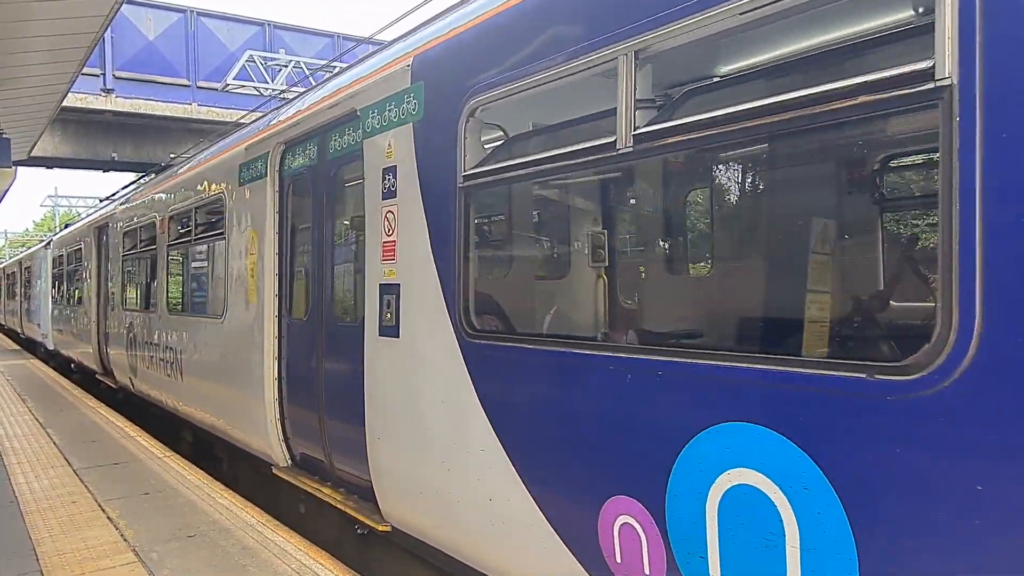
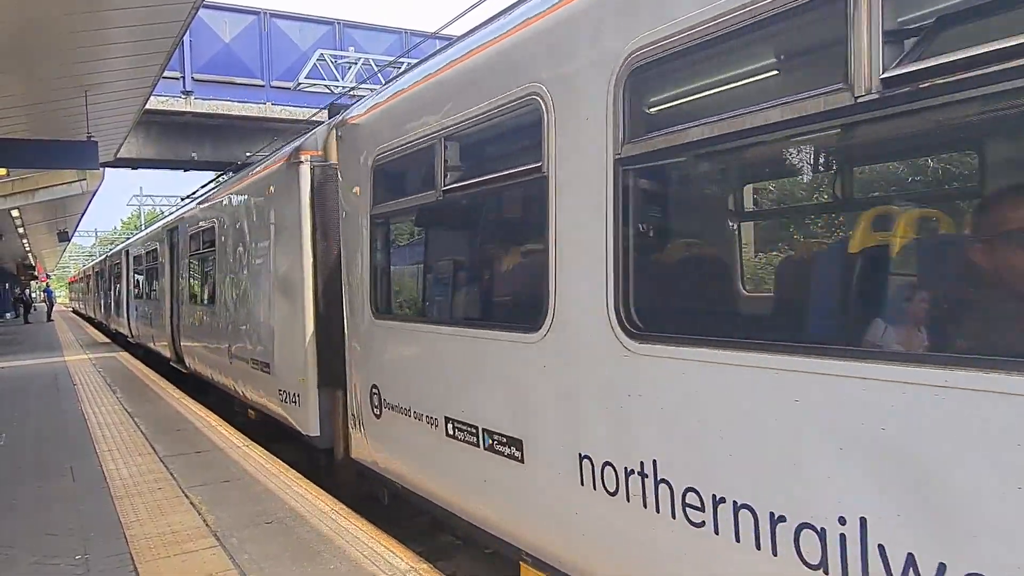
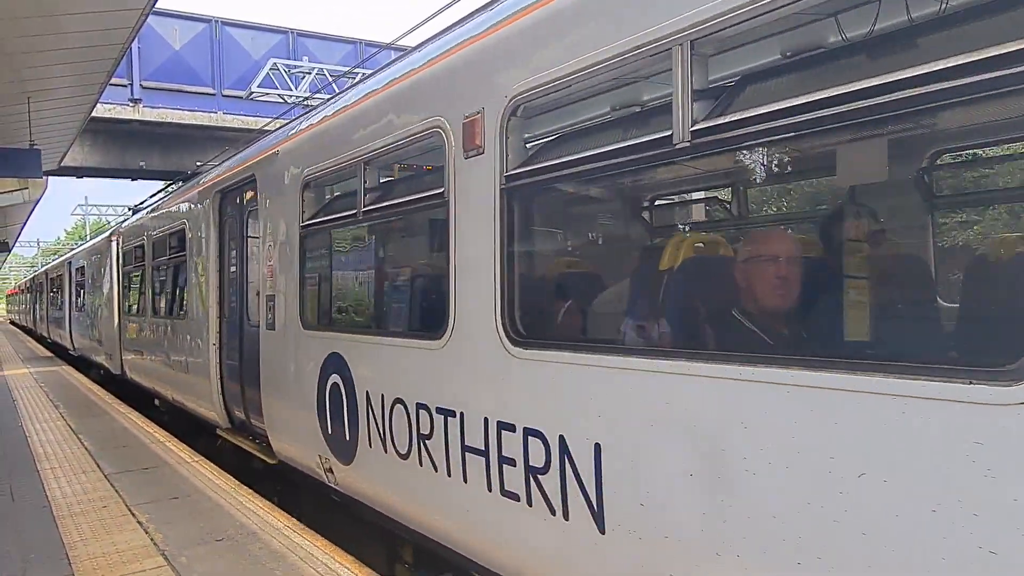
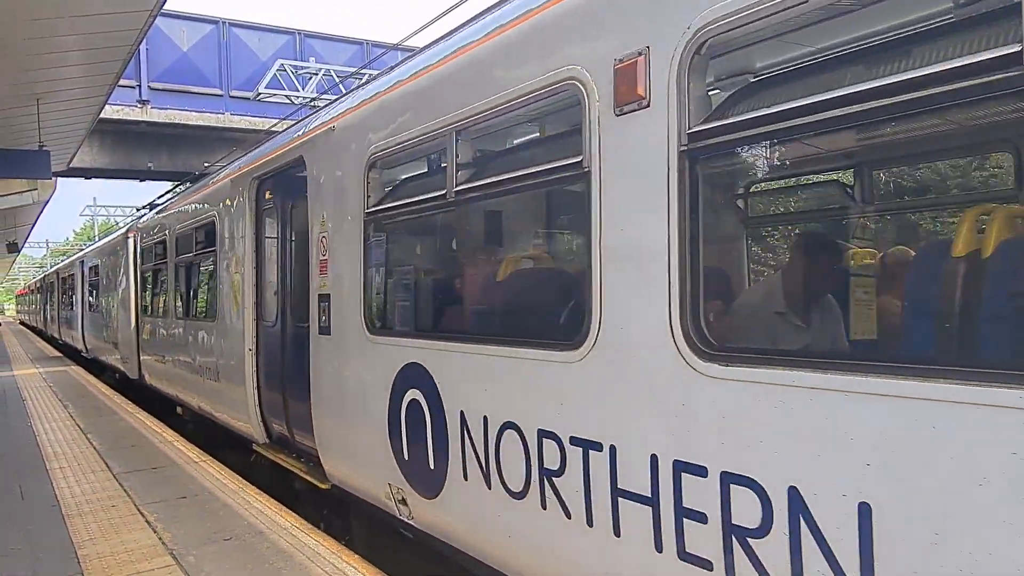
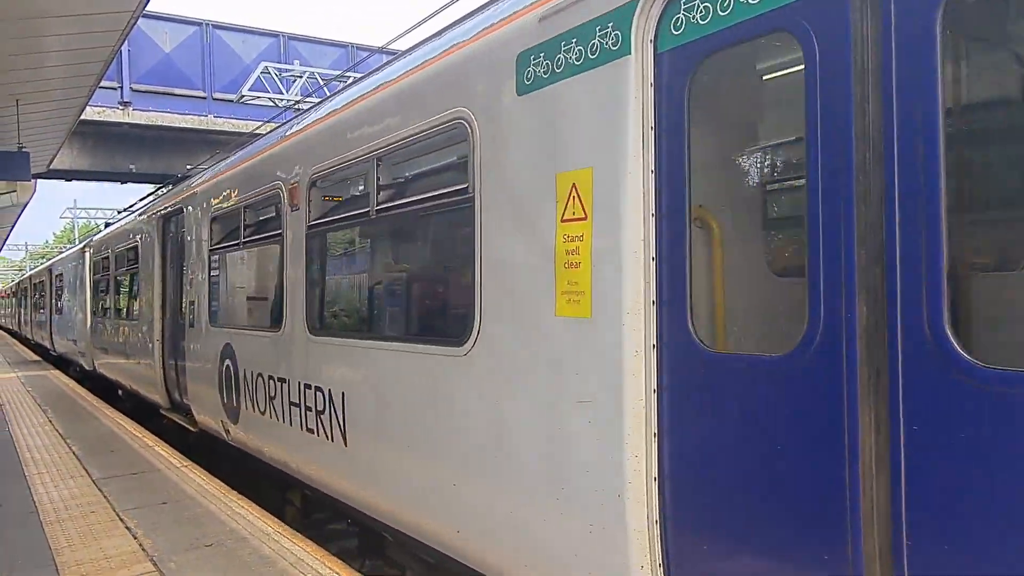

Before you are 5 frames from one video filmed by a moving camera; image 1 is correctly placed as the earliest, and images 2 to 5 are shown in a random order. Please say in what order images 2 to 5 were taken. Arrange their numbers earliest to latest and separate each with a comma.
5, 3, 4, 2
